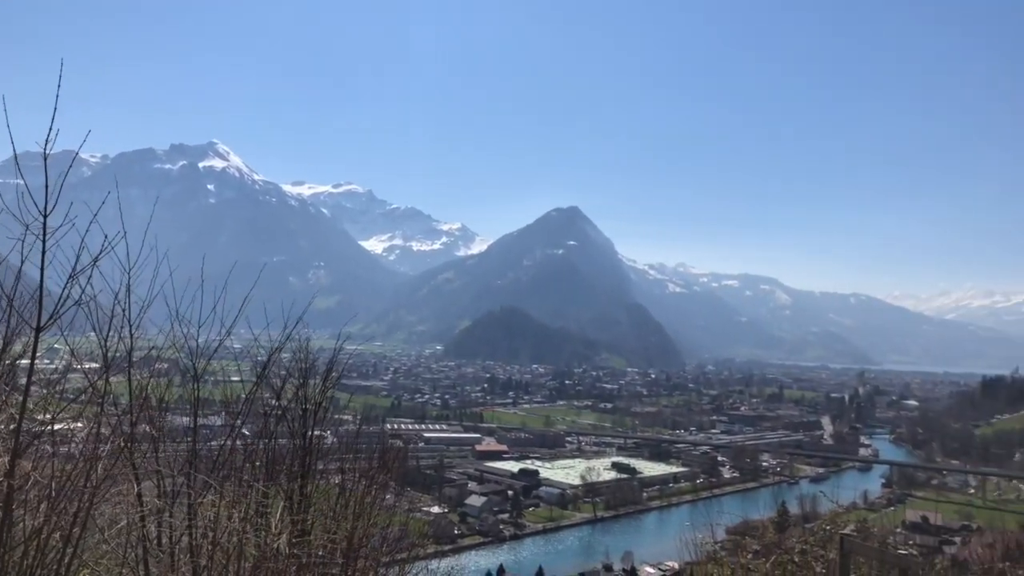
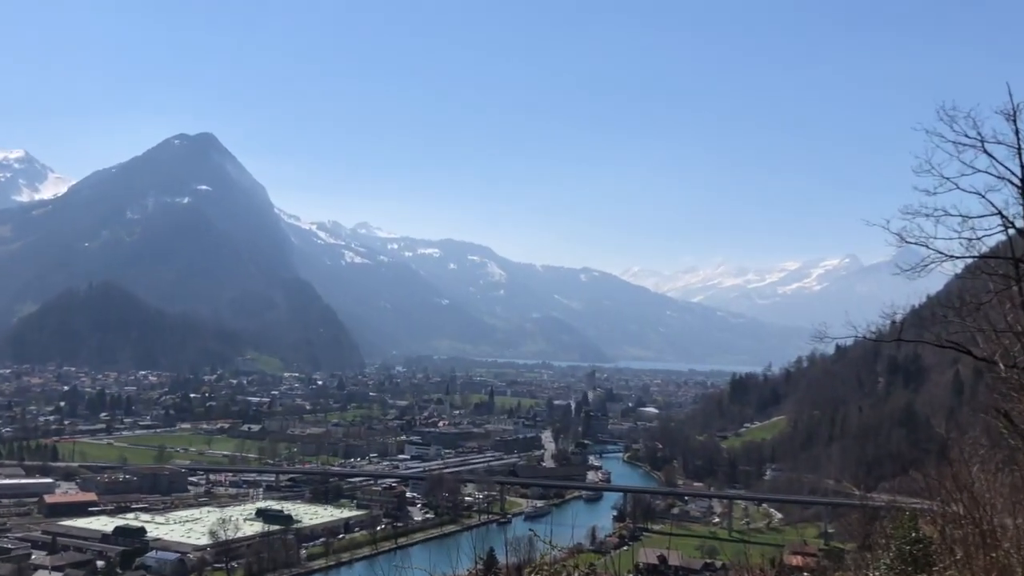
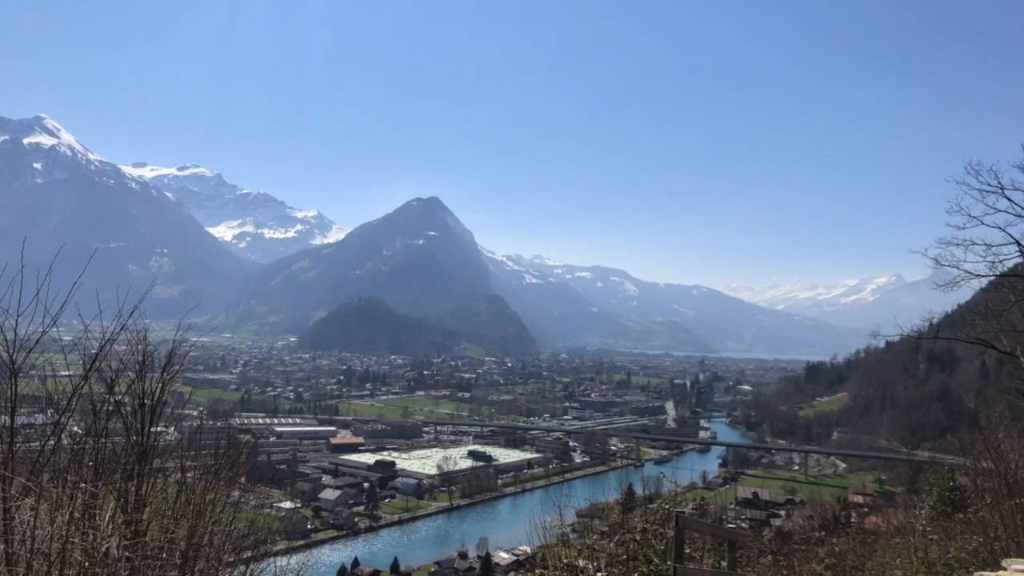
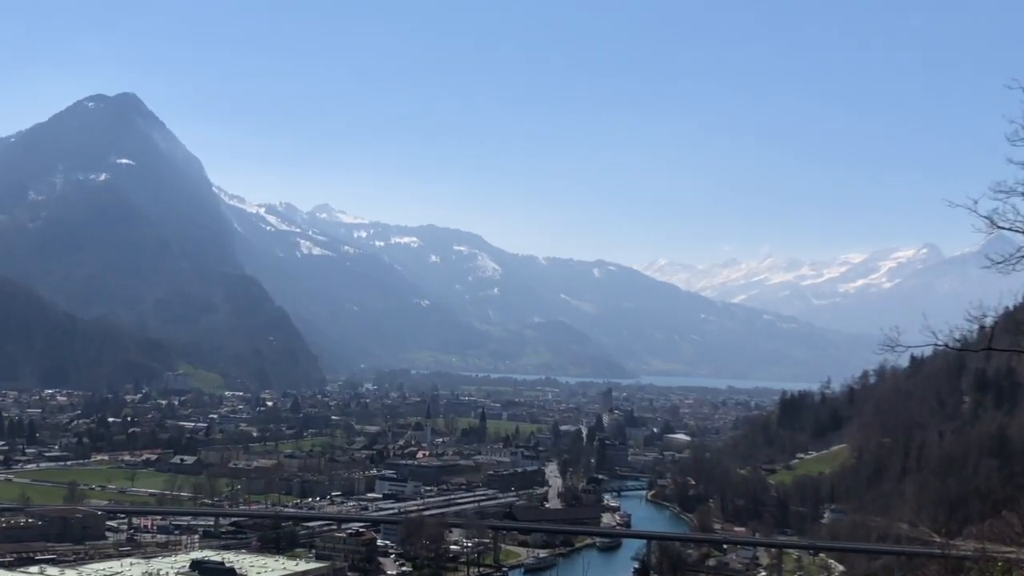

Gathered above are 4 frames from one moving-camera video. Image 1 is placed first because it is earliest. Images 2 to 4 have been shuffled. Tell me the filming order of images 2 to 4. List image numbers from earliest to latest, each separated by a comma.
3, 2, 4
